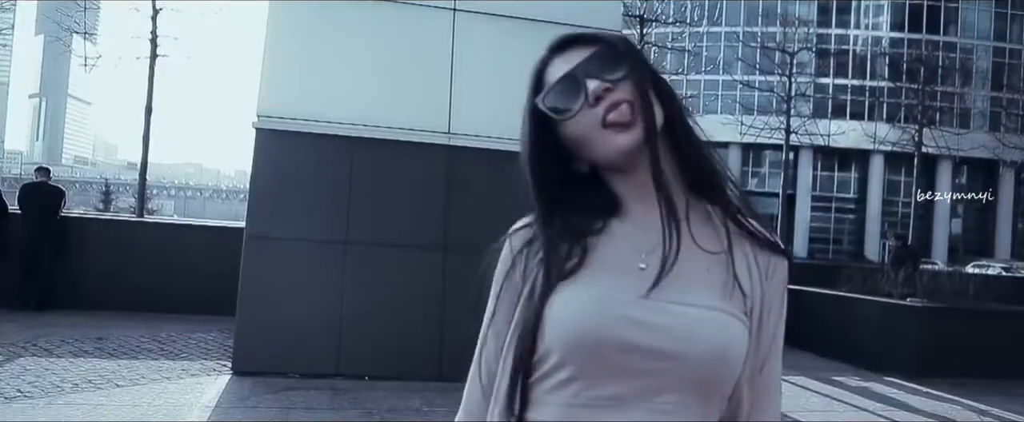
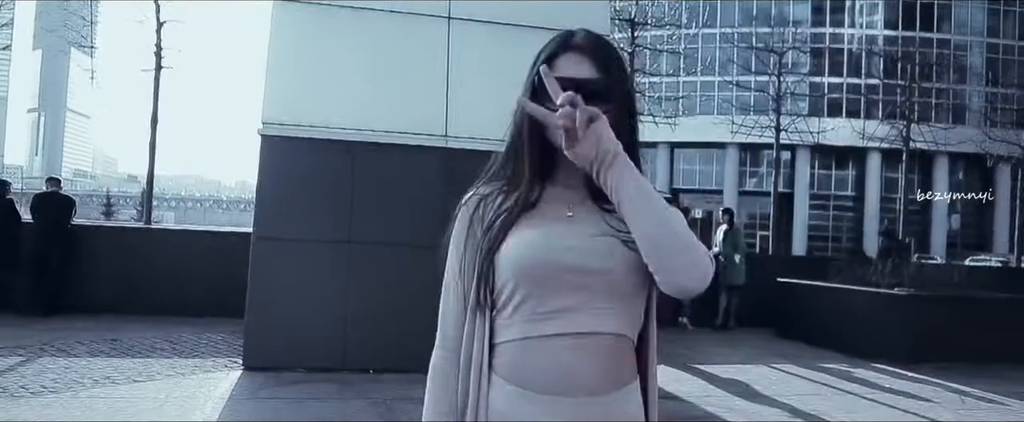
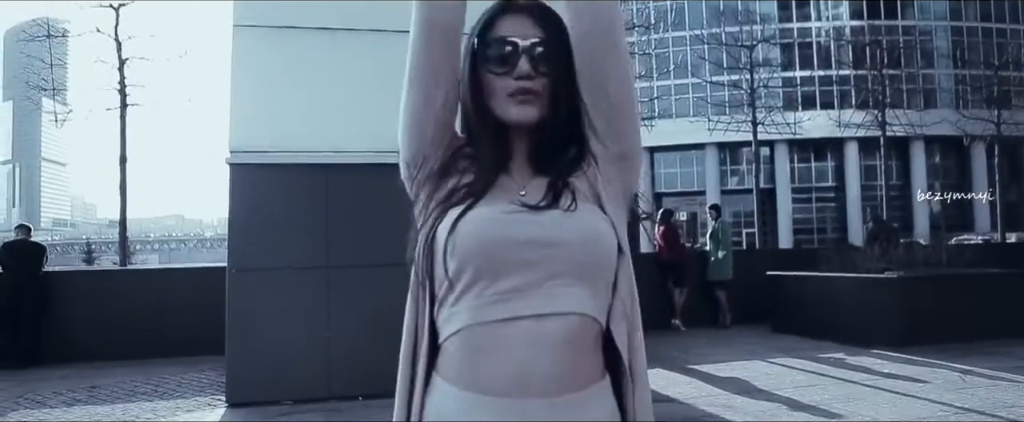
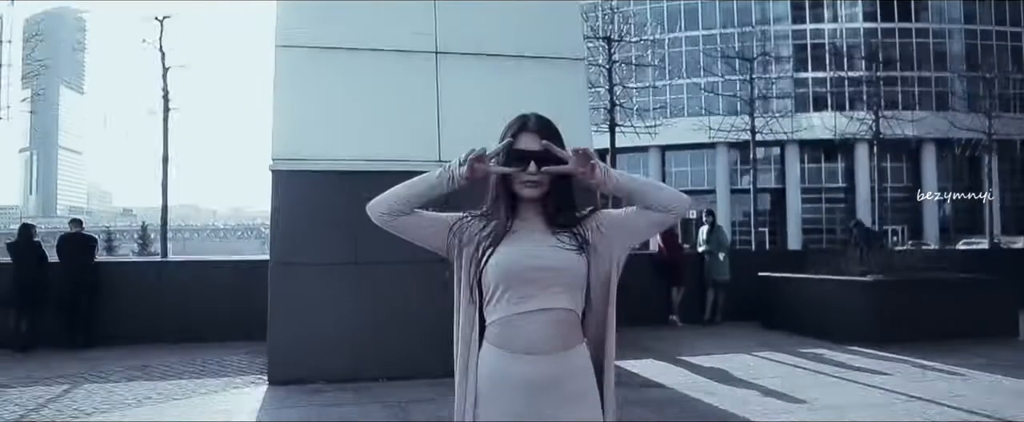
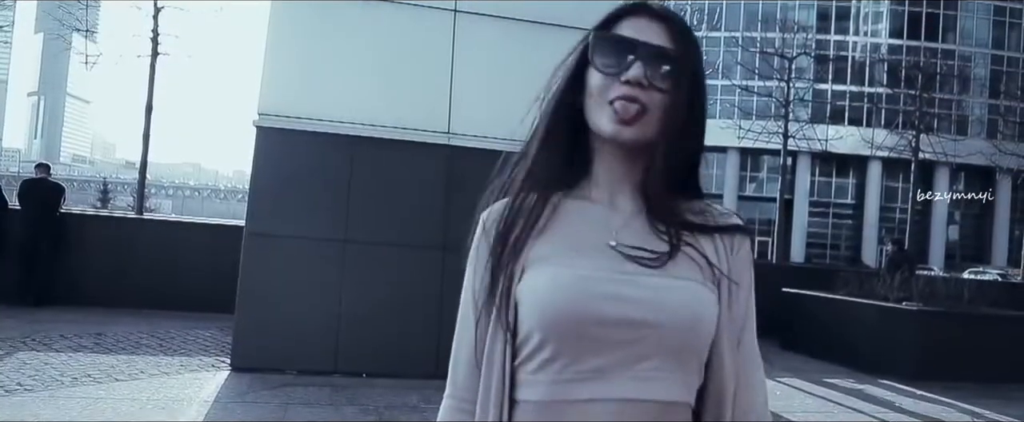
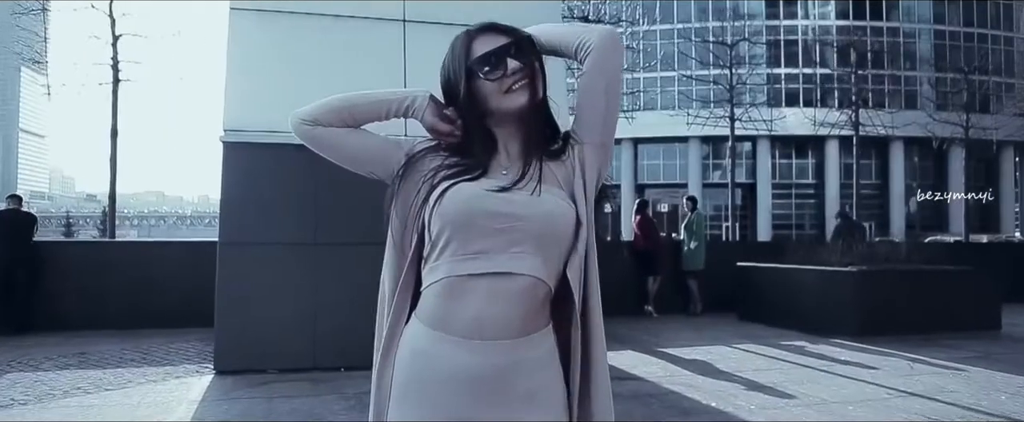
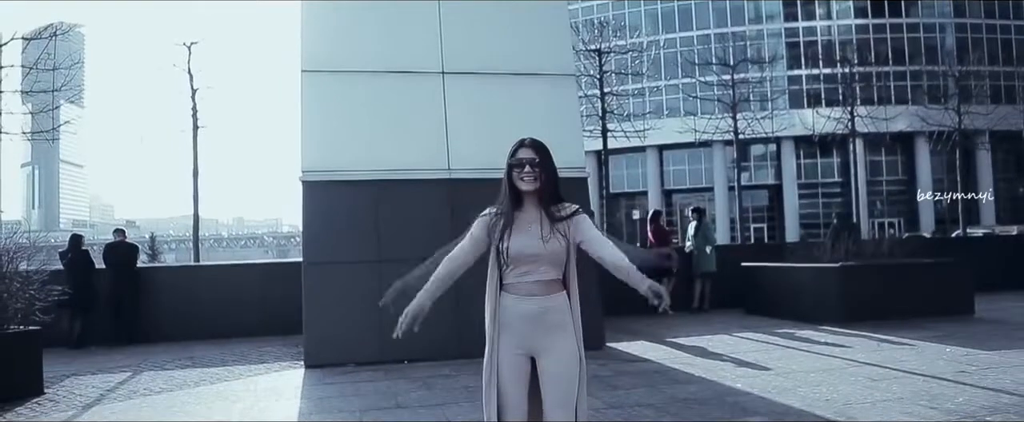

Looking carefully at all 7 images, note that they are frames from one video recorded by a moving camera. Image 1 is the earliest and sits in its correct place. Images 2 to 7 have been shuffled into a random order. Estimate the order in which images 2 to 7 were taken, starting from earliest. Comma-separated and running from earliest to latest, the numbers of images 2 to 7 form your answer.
5, 2, 4, 7, 6, 3
